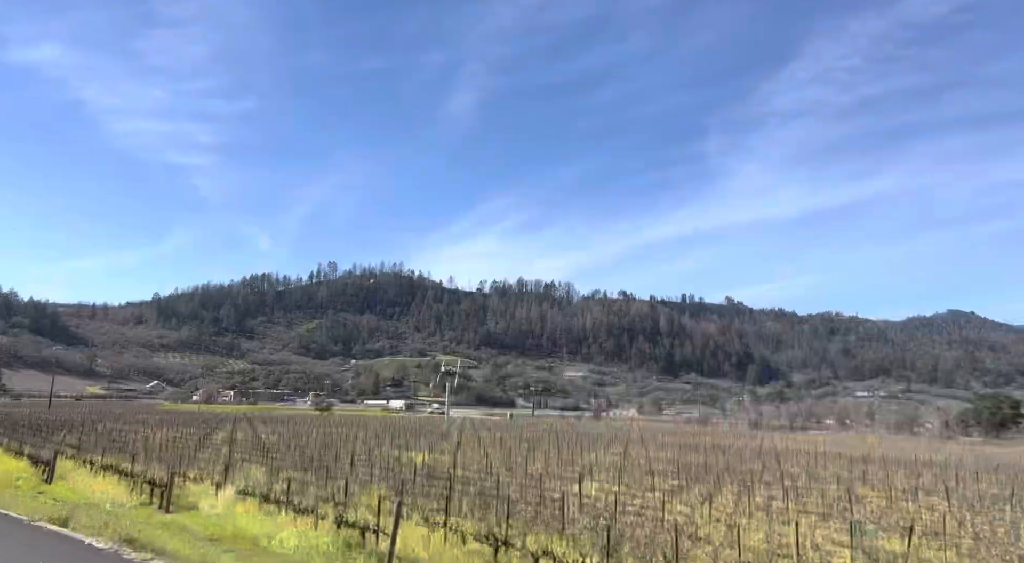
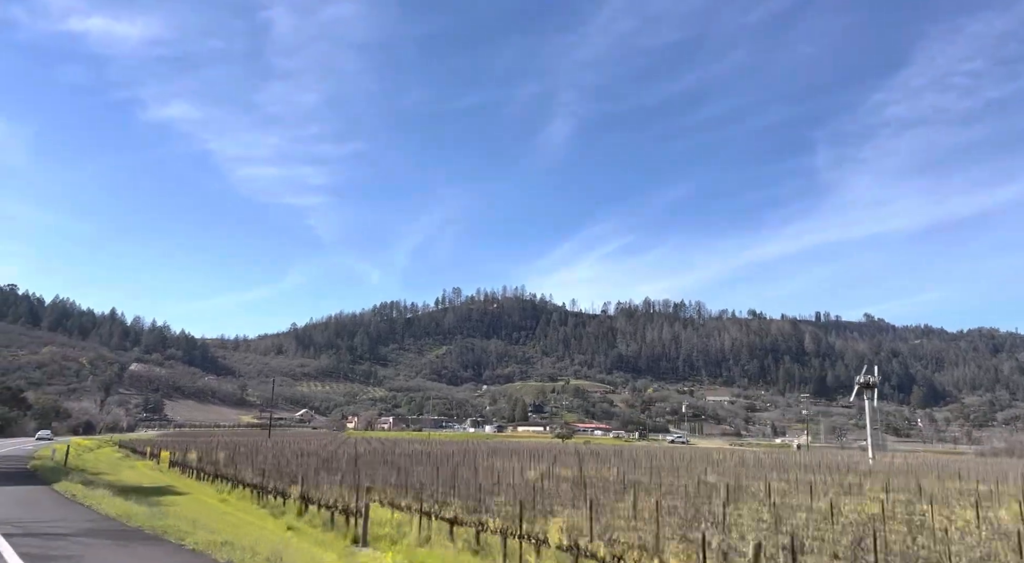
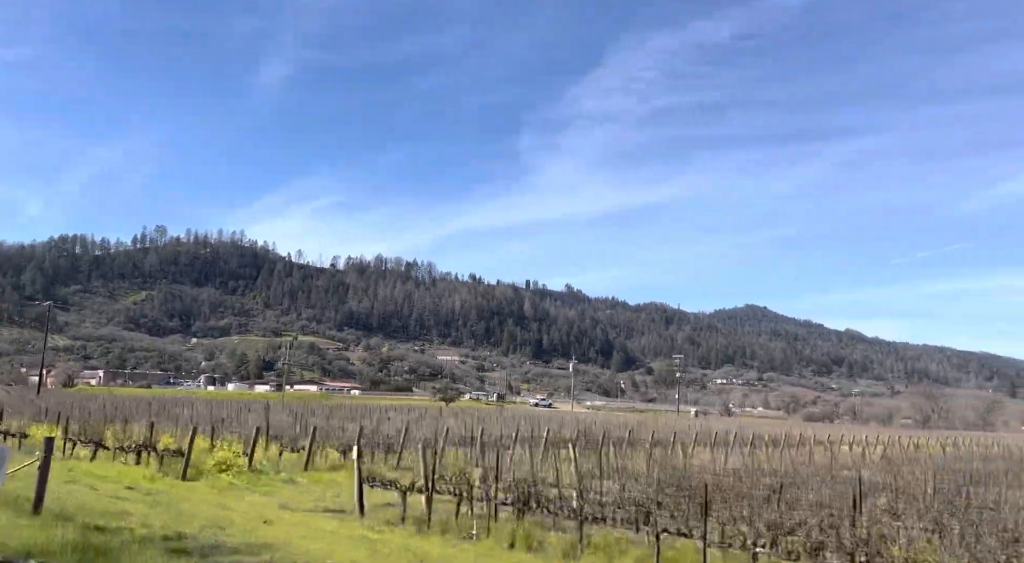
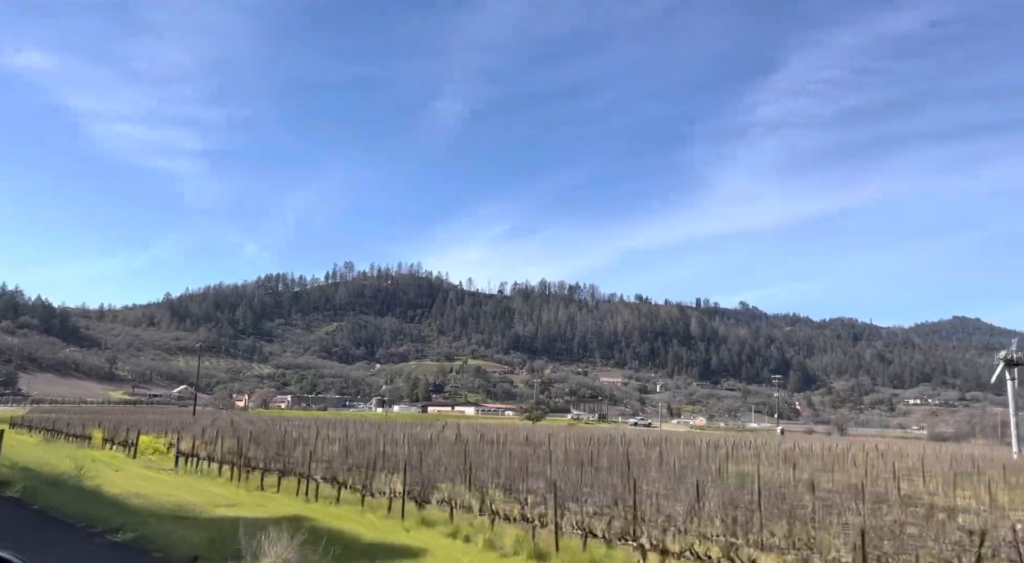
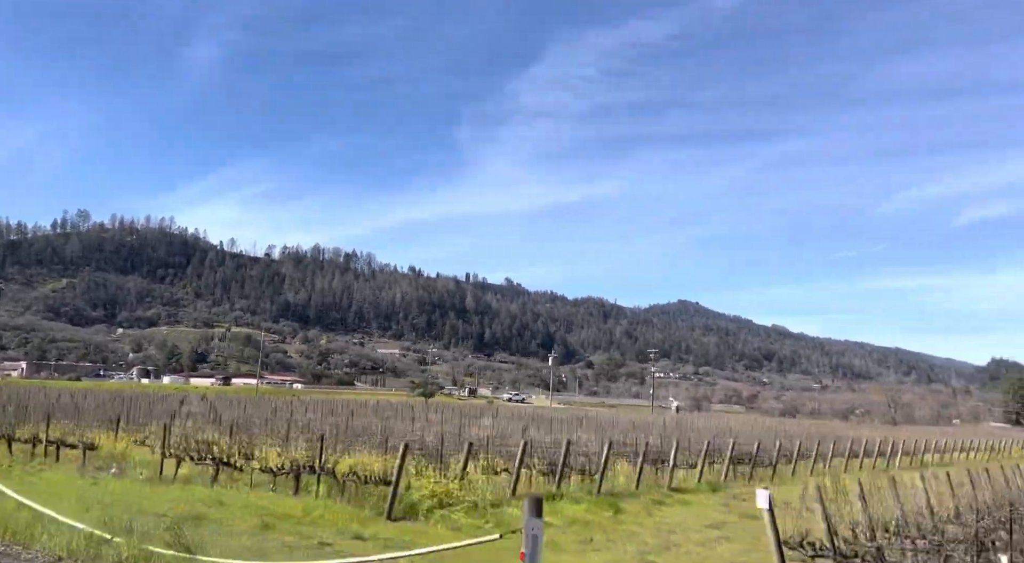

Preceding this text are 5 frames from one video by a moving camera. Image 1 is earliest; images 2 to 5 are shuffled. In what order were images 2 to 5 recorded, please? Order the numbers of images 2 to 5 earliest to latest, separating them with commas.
2, 4, 3, 5
